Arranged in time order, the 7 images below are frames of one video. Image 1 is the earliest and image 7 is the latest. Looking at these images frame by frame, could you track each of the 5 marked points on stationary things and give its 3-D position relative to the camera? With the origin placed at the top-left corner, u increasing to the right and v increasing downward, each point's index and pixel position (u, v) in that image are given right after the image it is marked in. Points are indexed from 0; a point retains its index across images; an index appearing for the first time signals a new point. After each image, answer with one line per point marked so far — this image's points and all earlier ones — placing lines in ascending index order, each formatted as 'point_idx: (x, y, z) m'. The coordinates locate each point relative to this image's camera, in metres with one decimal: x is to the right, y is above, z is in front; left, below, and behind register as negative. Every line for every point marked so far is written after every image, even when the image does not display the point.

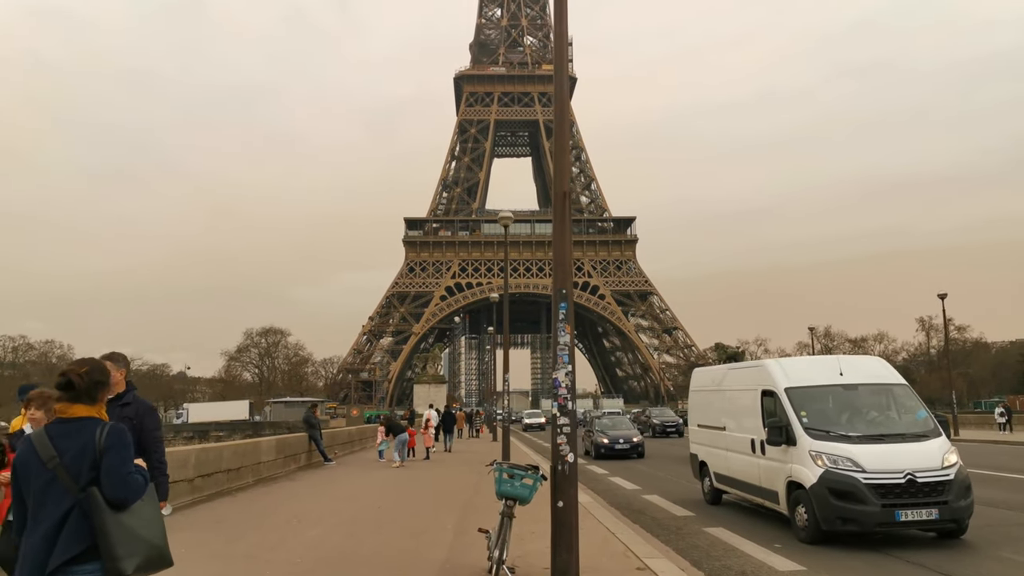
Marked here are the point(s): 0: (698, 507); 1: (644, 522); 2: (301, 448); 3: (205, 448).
0: (+3.0, -3.4, +11.6) m
1: (+1.8, -3.2, +10.3) m
2: (-5.0, -3.8, +17.8) m
3: (-5.3, -2.7, +12.5) m
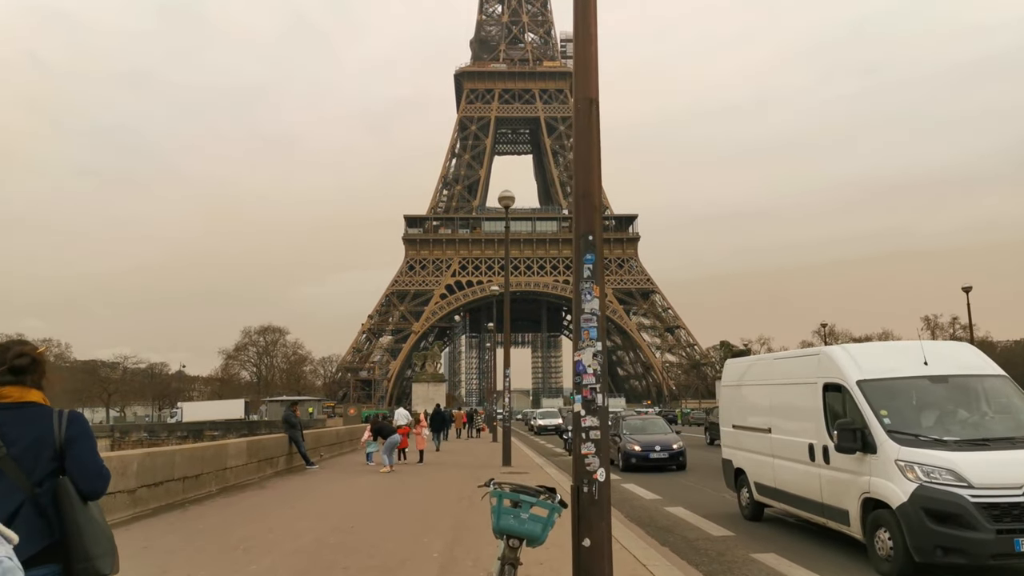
0: (+3.0, -3.1, +9.8) m
1: (+1.9, -2.9, +8.5) m
2: (-5.0, -3.5, +16.0) m
3: (-5.3, -2.4, +10.8) m
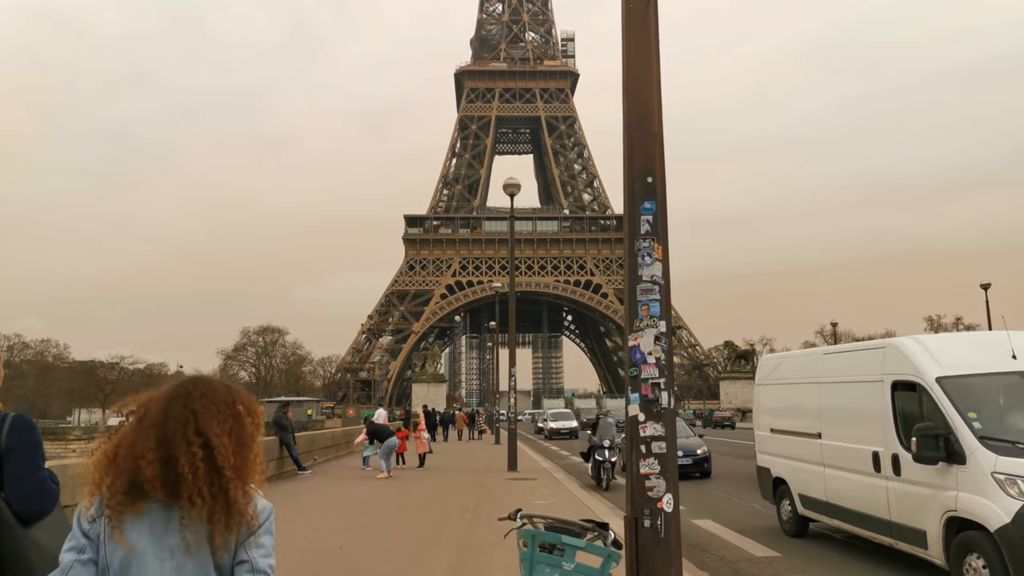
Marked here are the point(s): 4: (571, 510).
0: (+3.1, -3.0, +8.7) m
1: (+2.0, -2.7, +7.4) m
2: (-4.9, -3.4, +14.9) m
3: (-5.1, -2.3, +9.7) m
4: (+0.9, -3.2, +10.7) m
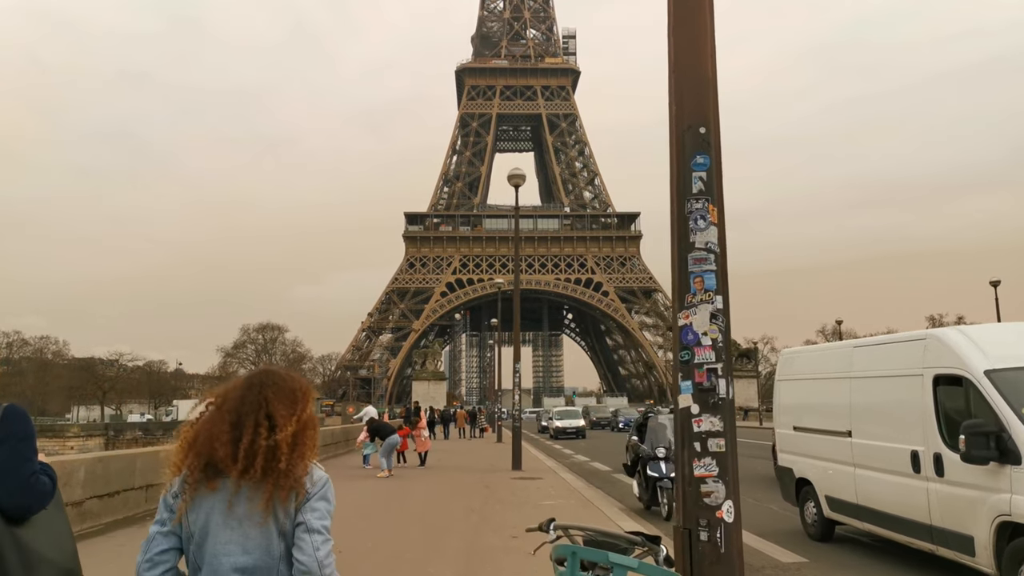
0: (+3.2, -2.8, +8.2) m
1: (+2.1, -2.6, +6.9) m
2: (-4.8, -3.2, +14.5) m
3: (-5.0, -2.1, +9.2) m
4: (+1.0, -3.1, +10.2) m
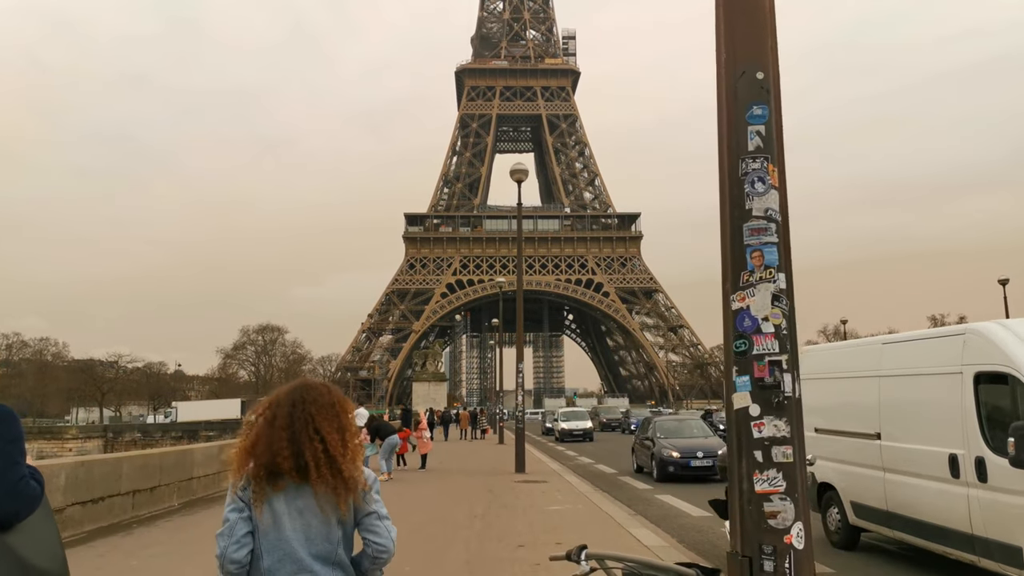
0: (+3.3, -2.8, +7.8) m
1: (+2.1, -2.6, +6.5) m
2: (-4.7, -3.2, +14.0) m
3: (-5.0, -2.1, +8.8) m
4: (+1.0, -3.0, +9.8) m
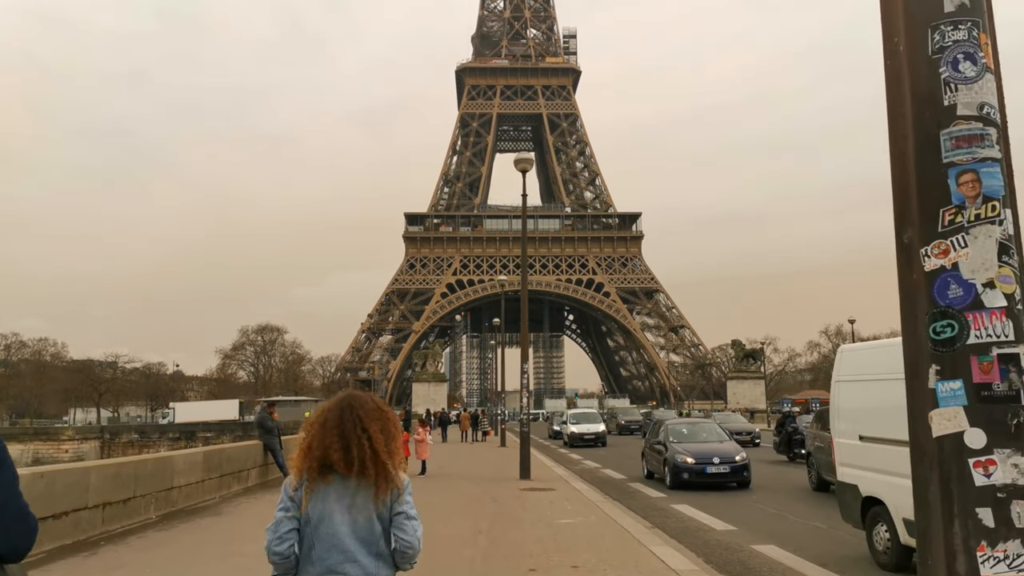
0: (+3.4, -2.7, +7.0) m
1: (+2.2, -2.5, +5.7) m
2: (-4.6, -3.1, +13.2) m
3: (-4.9, -2.0, +8.0) m
4: (+1.1, -2.9, +9.0) m
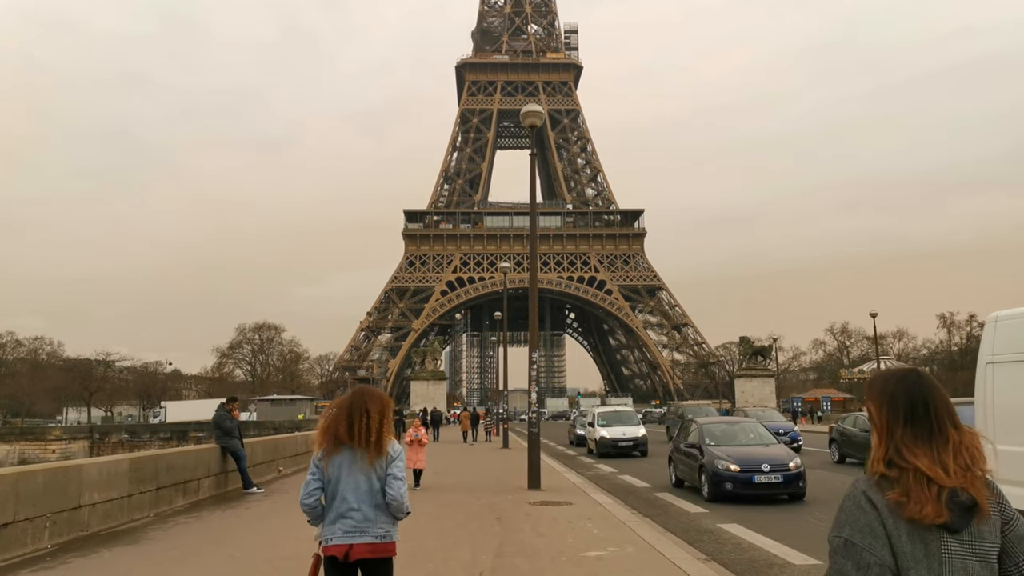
0: (+3.5, -2.3, +4.7) m
1: (+2.3, -2.1, +3.4) m
2: (-4.5, -2.7, +11.0) m
3: (-4.8, -1.6, +5.7) m
4: (+1.2, -2.5, +6.7) m
